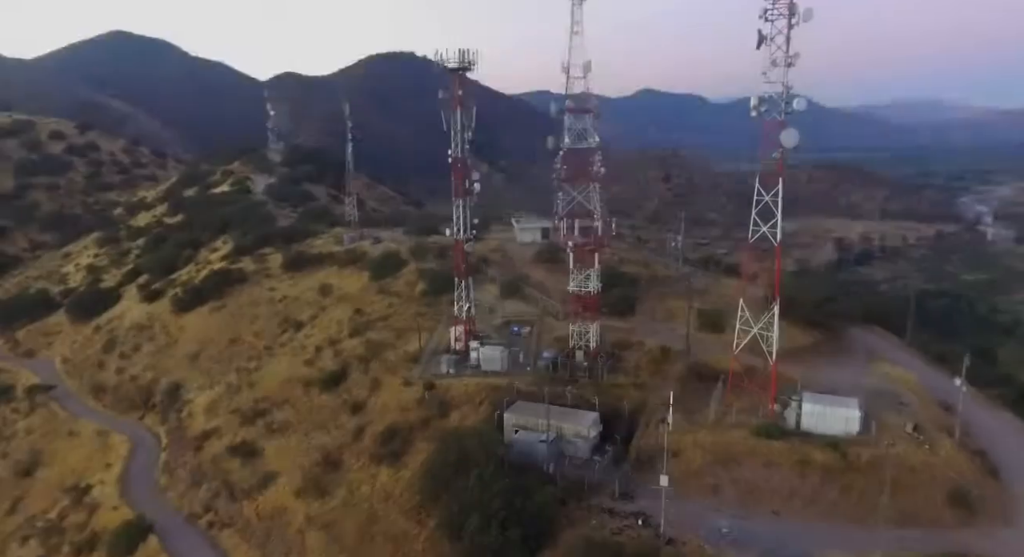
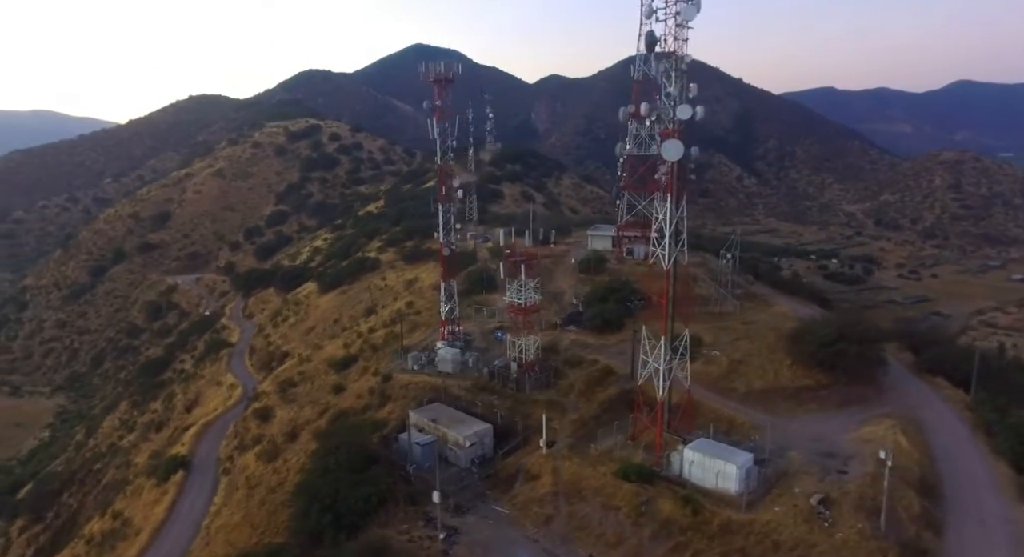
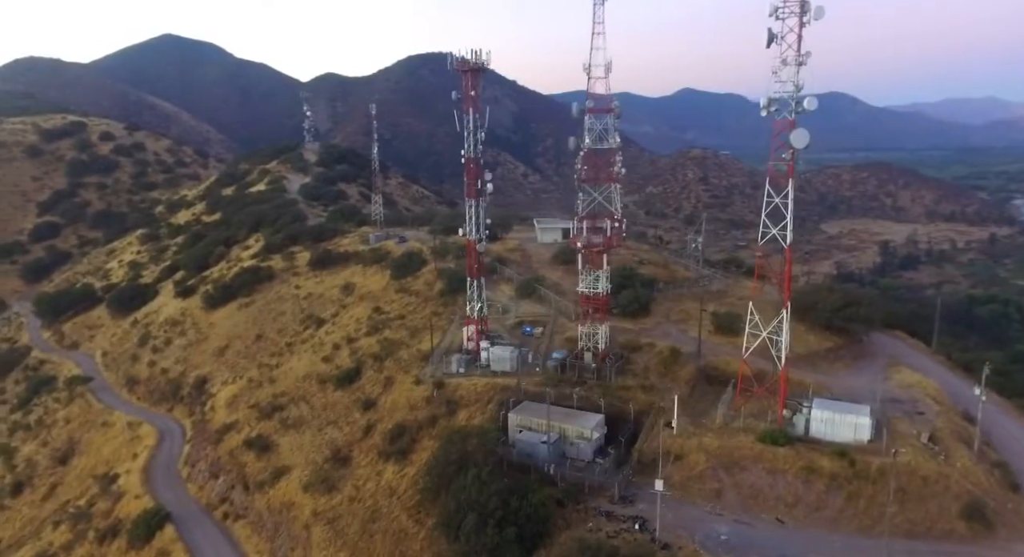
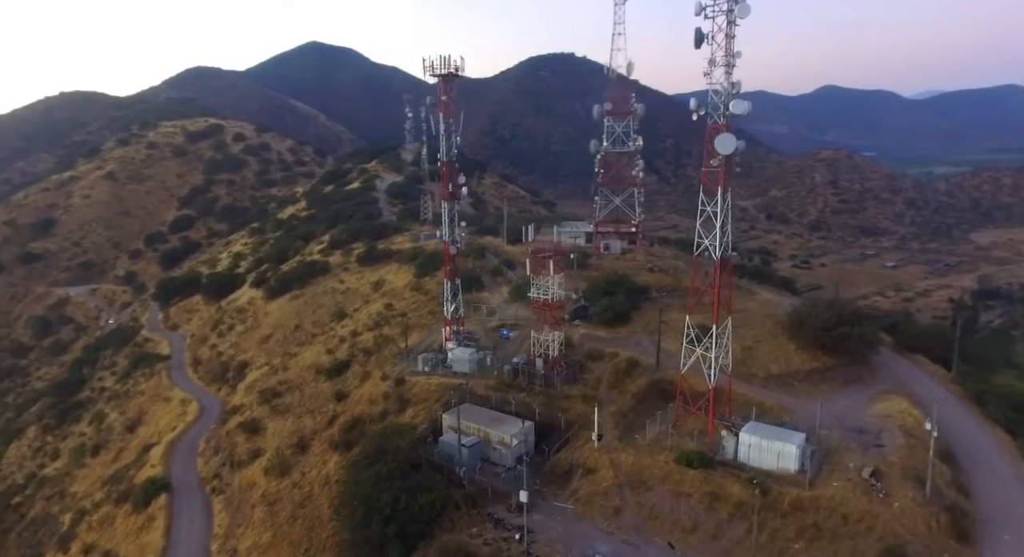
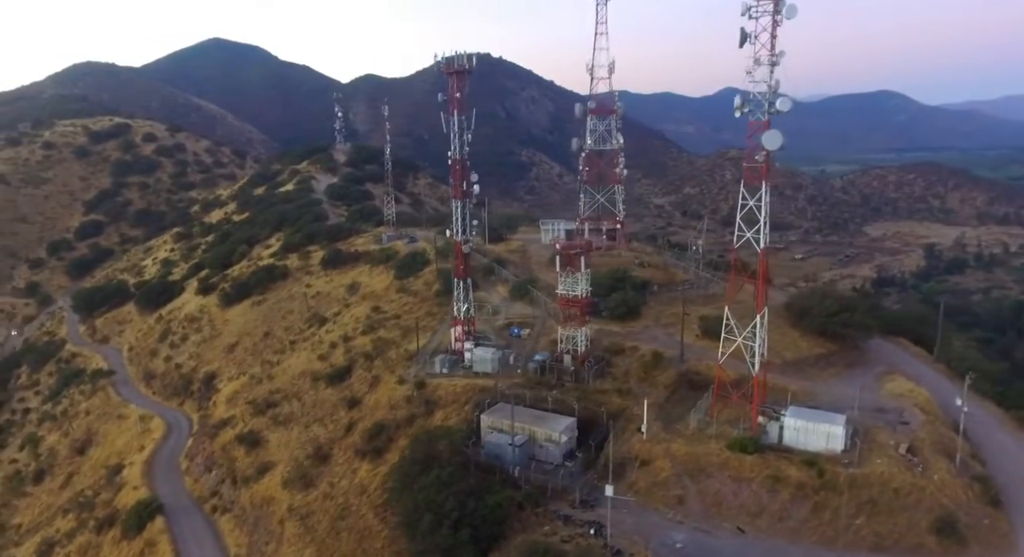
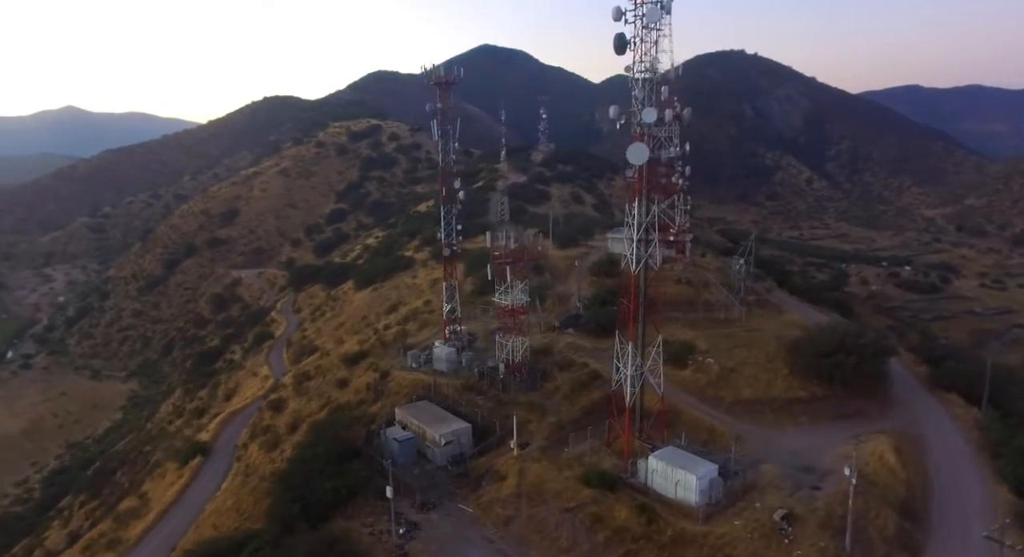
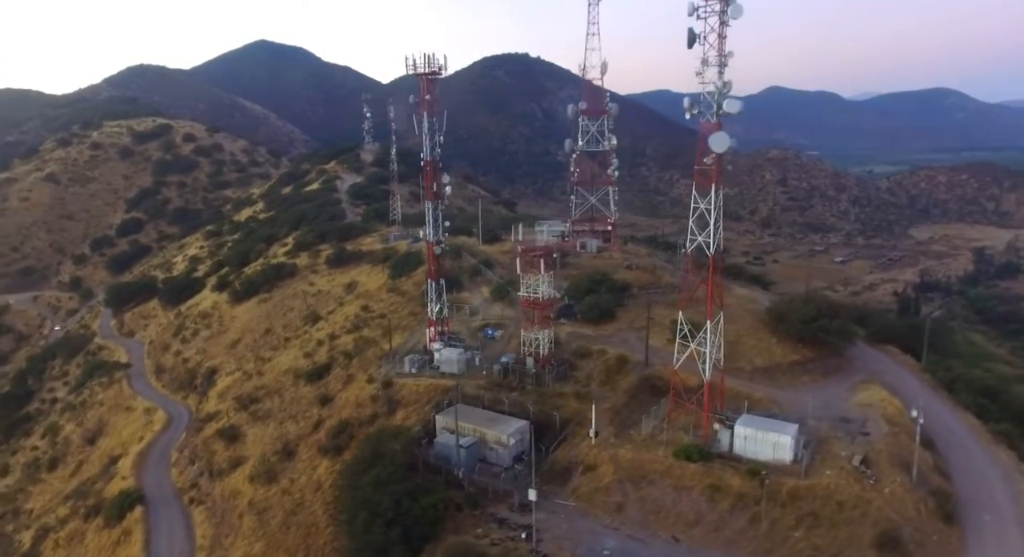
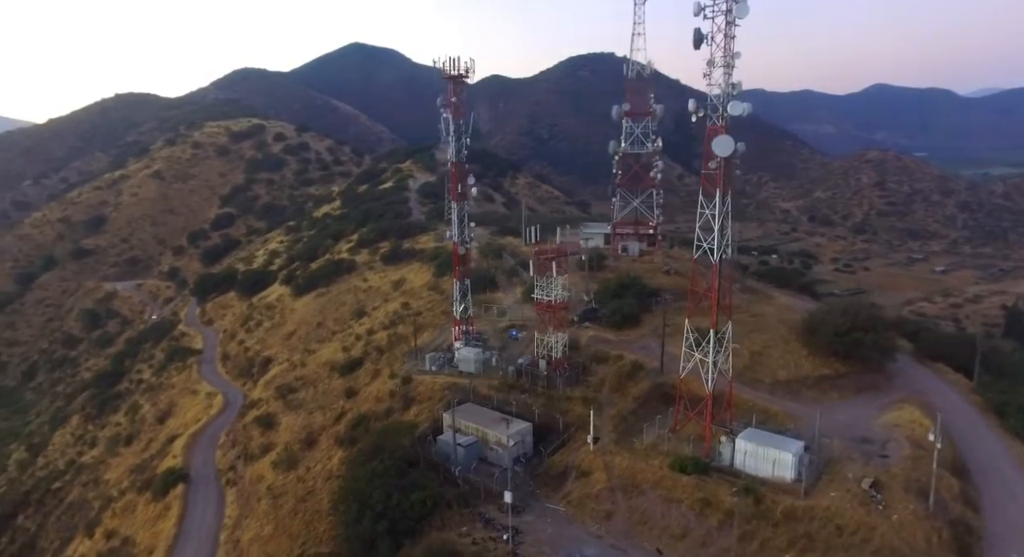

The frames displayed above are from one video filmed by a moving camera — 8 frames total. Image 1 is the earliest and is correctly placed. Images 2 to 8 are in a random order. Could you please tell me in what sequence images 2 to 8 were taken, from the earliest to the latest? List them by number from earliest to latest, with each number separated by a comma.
3, 5, 7, 4, 8, 2, 6
